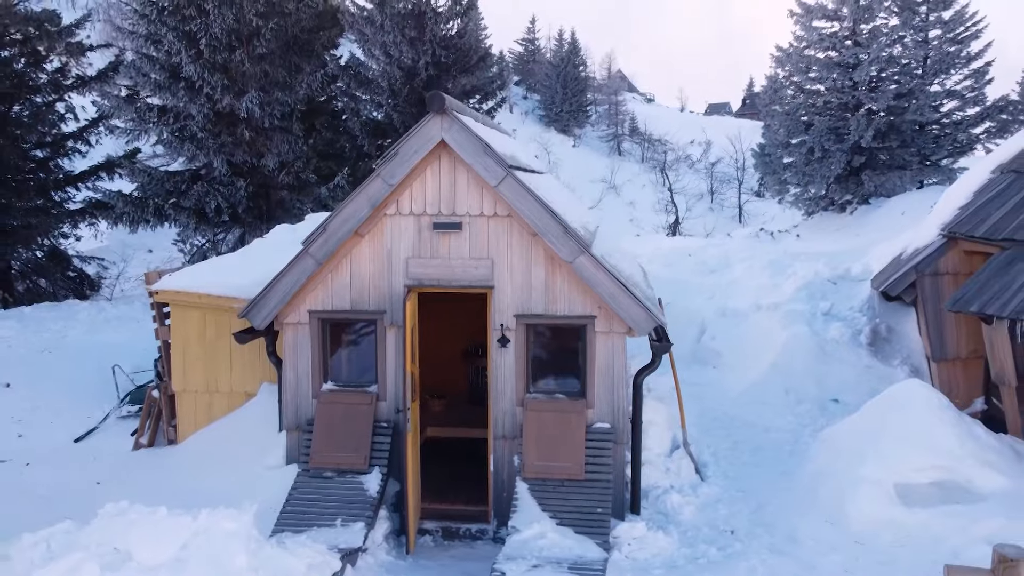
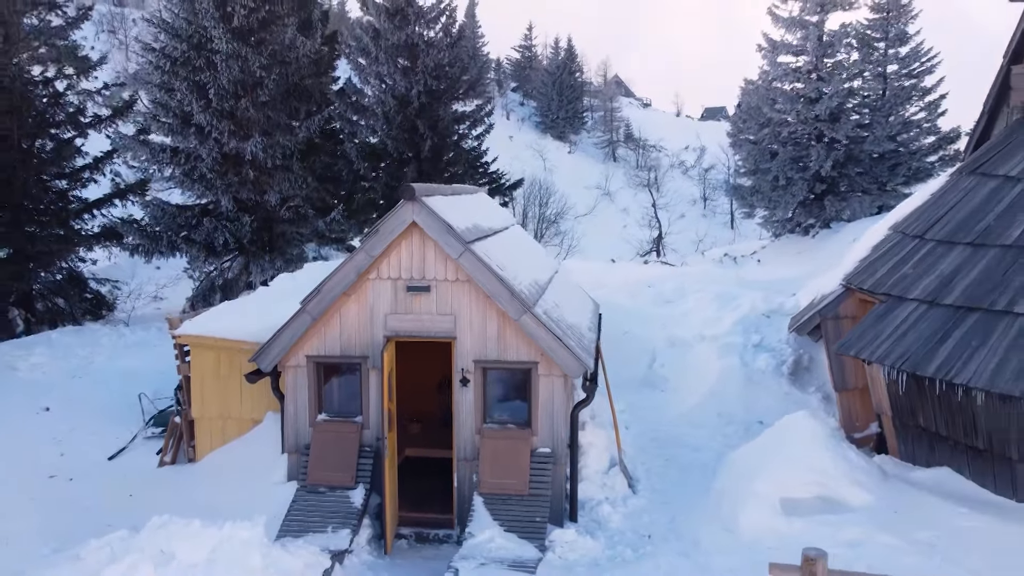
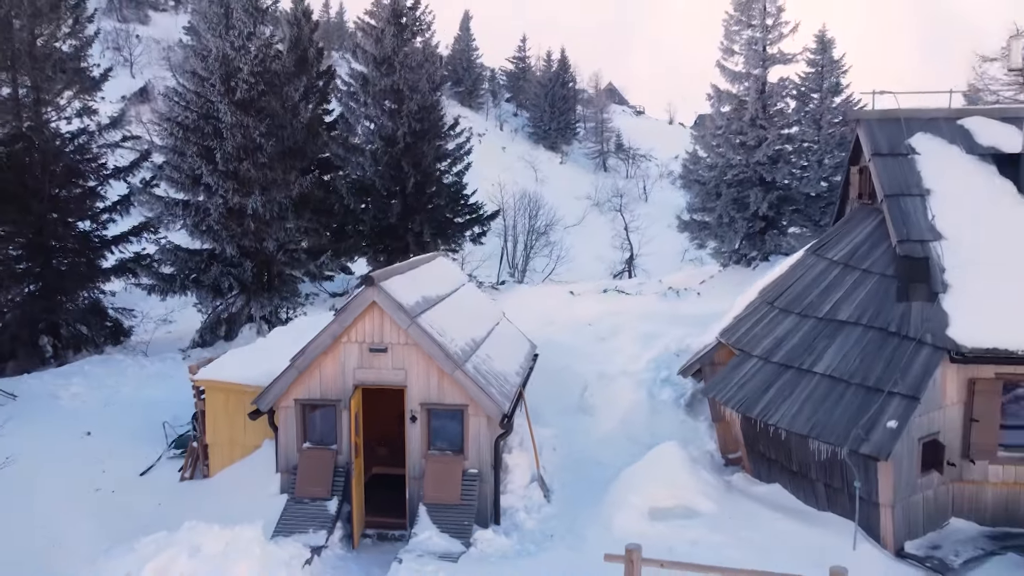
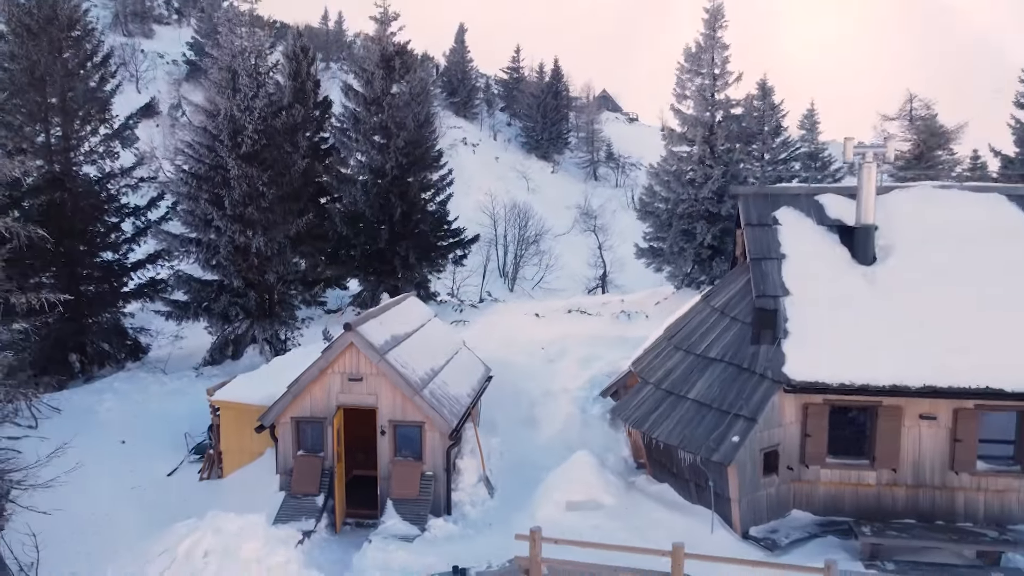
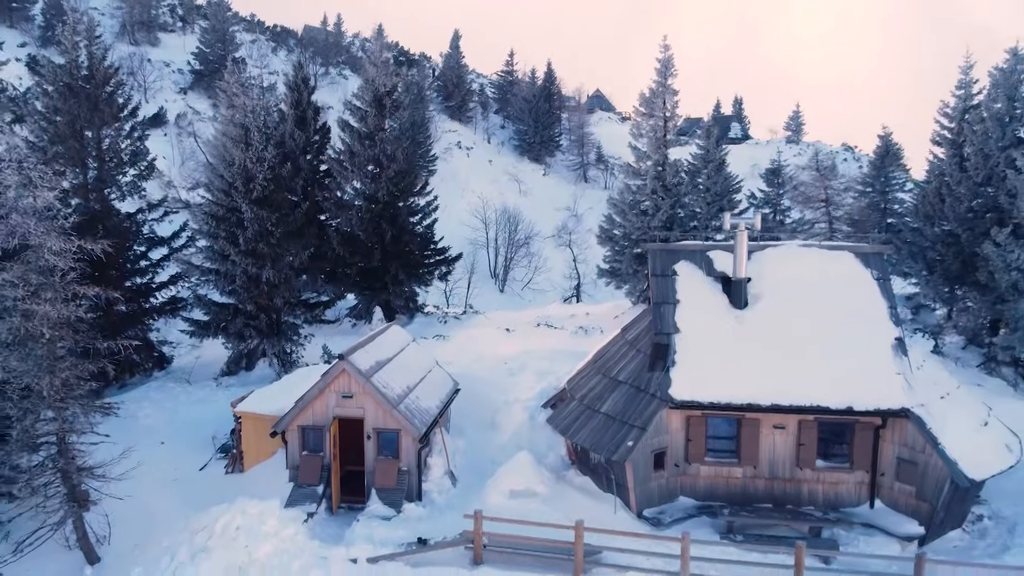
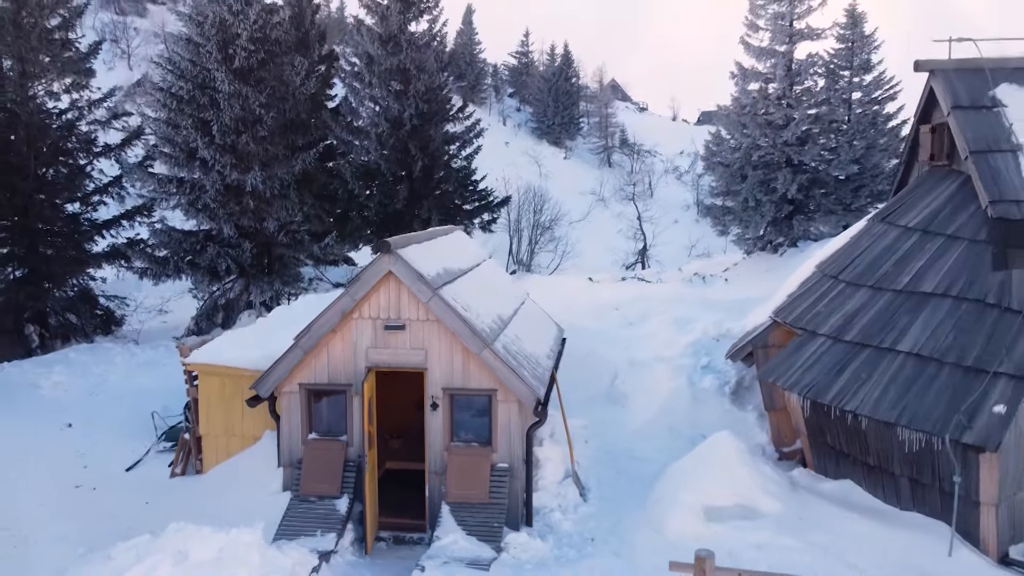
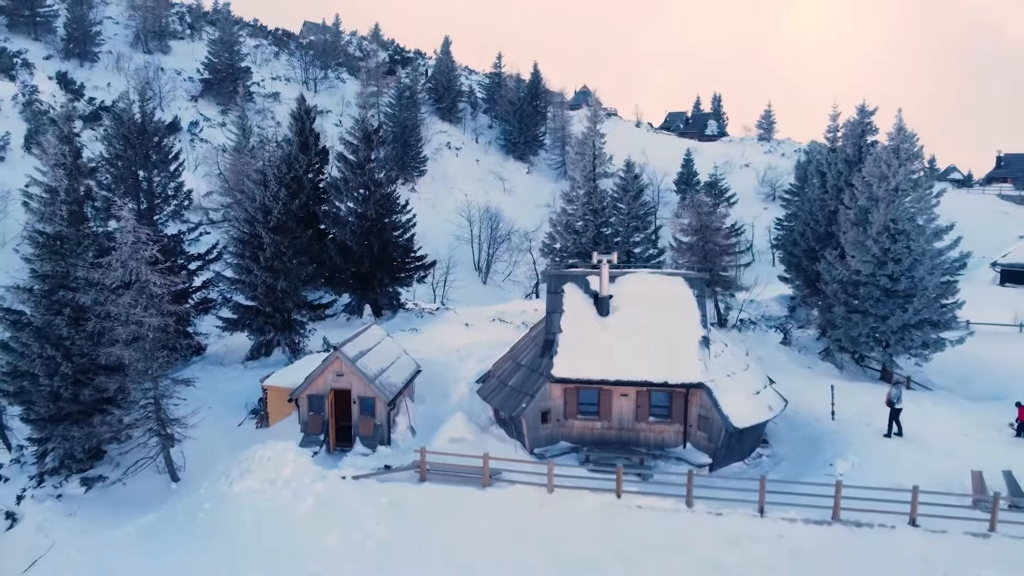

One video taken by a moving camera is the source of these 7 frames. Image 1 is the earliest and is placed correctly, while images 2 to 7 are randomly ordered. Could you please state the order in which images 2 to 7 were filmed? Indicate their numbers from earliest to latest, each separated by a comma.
2, 6, 3, 4, 5, 7
